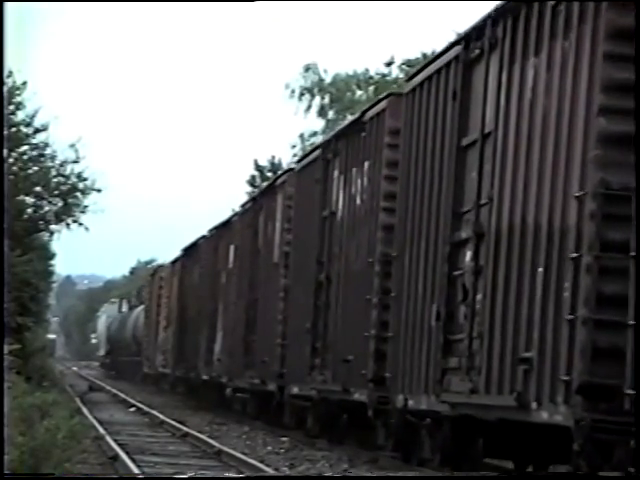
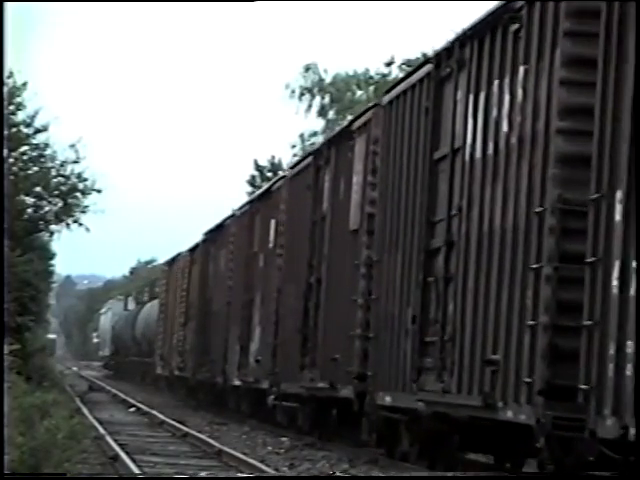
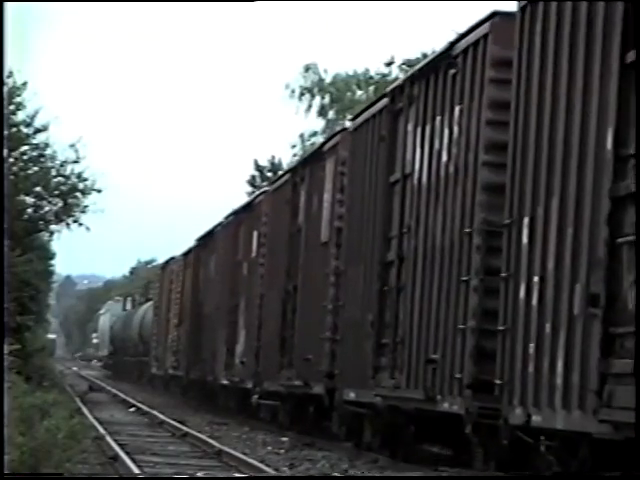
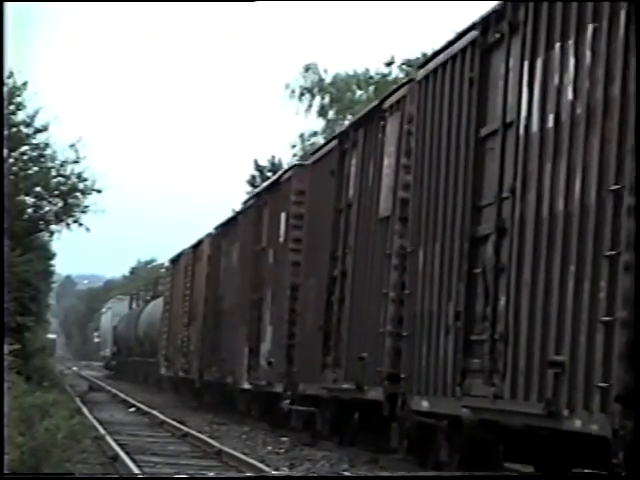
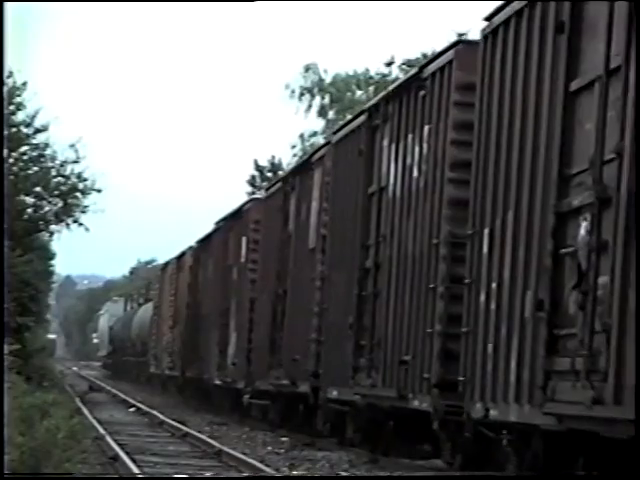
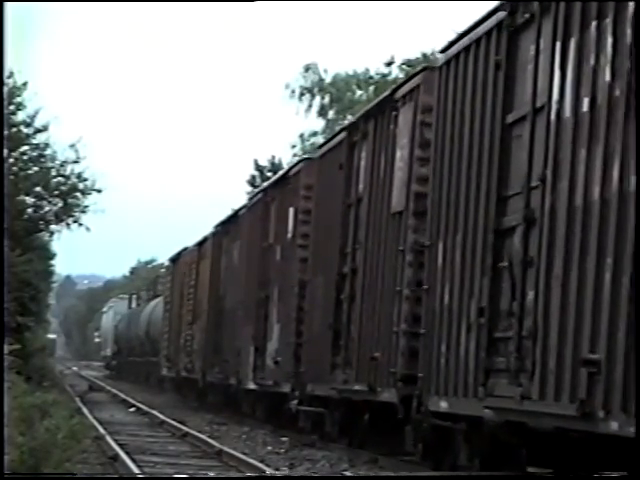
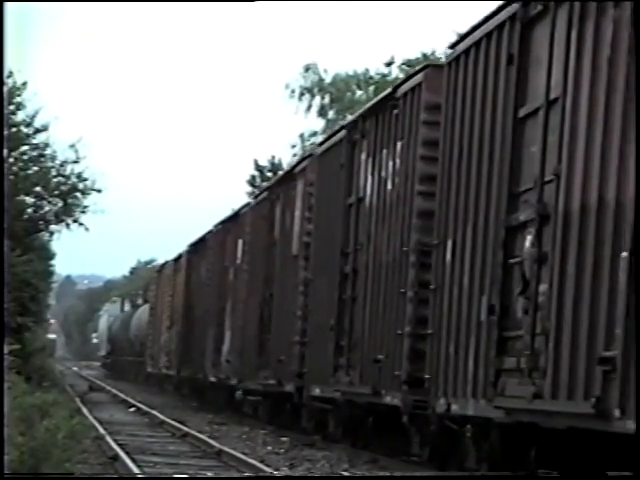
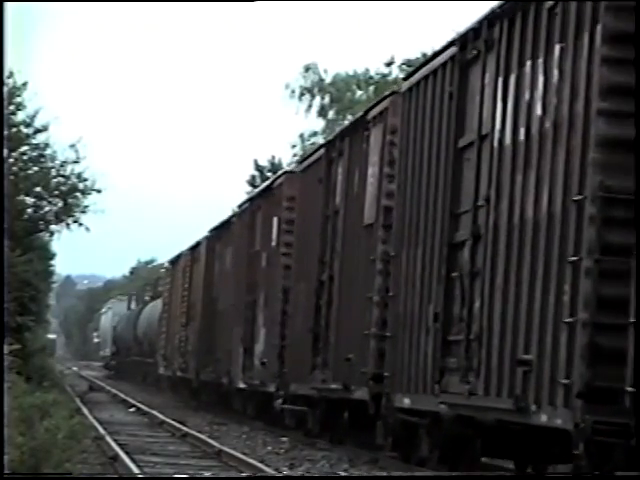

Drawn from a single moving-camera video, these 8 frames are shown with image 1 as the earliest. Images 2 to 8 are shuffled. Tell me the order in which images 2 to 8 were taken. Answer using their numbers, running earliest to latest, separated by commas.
7, 5, 3, 2, 8, 4, 6
